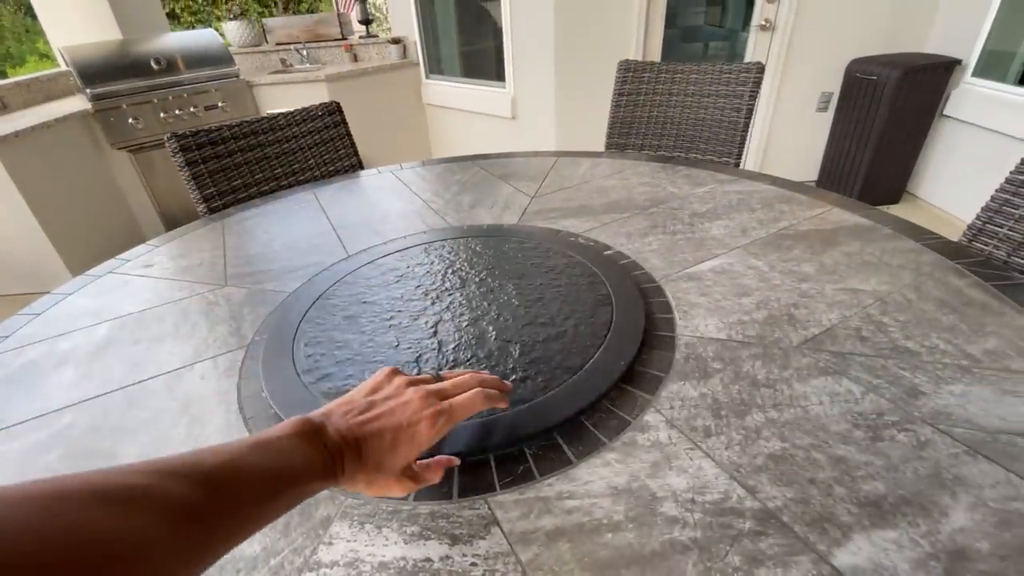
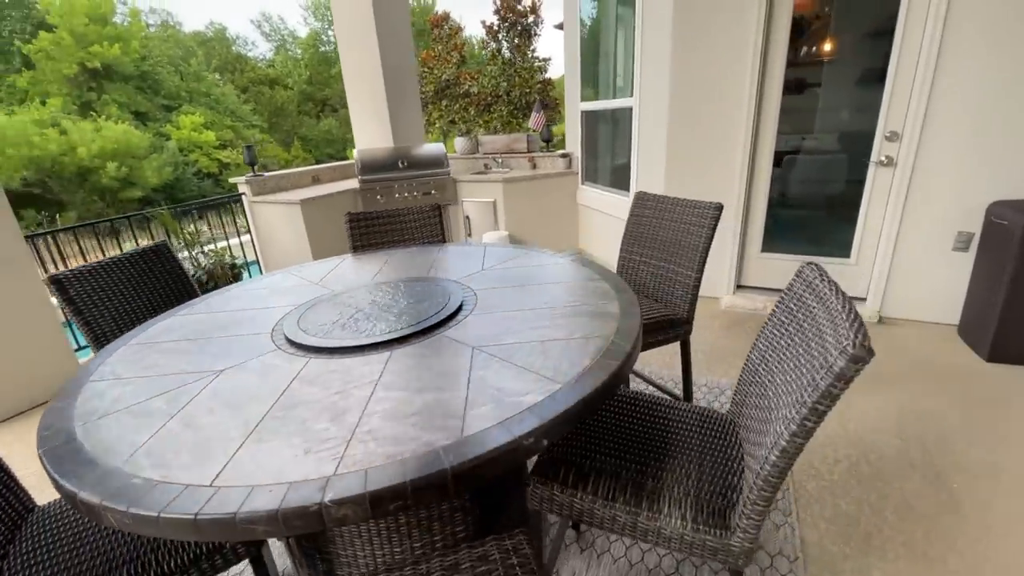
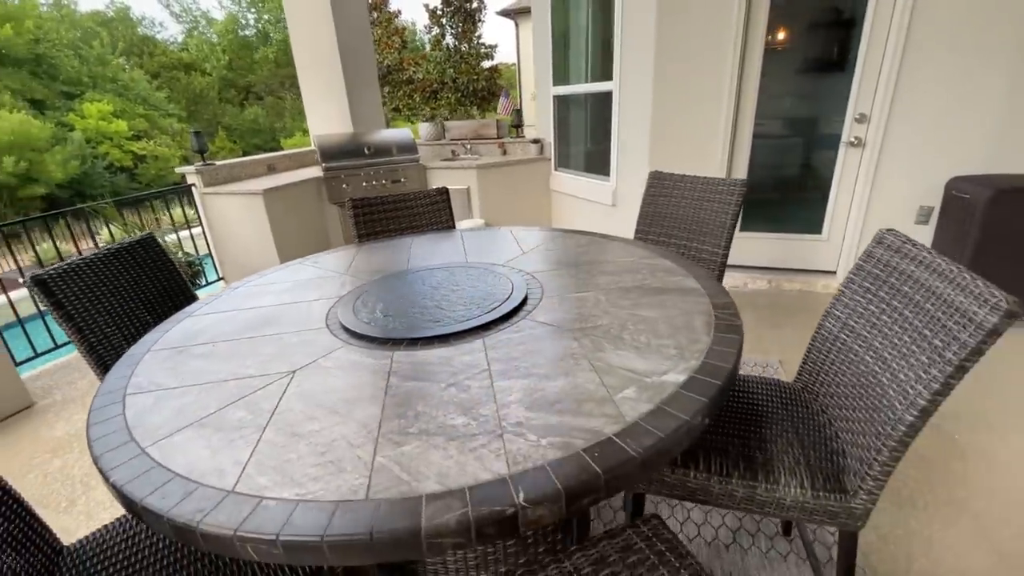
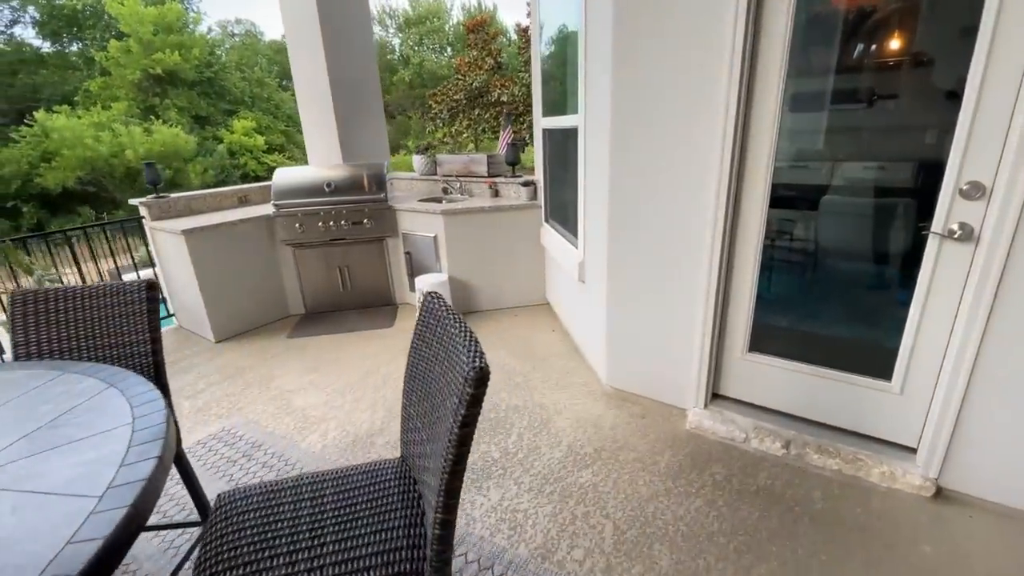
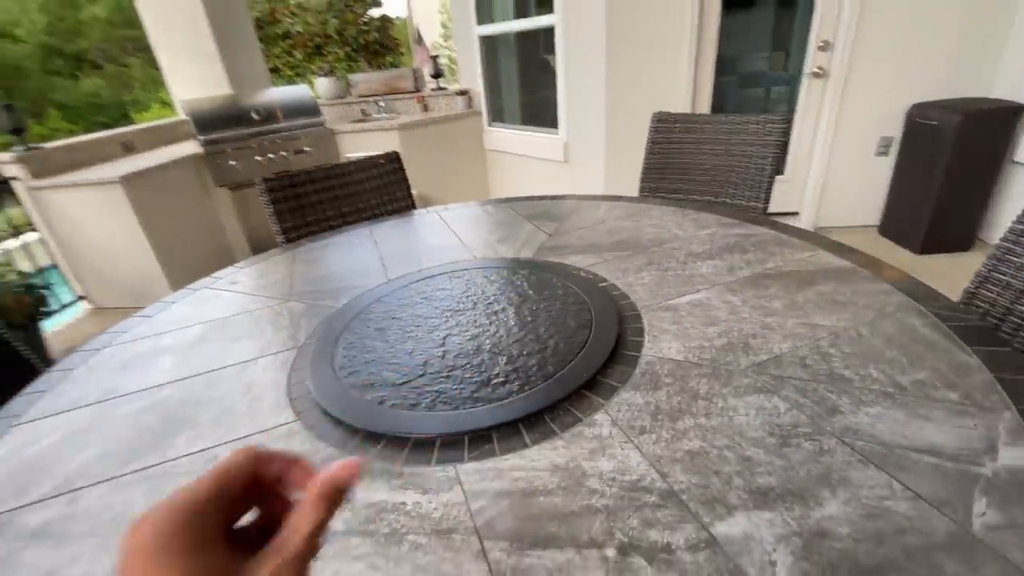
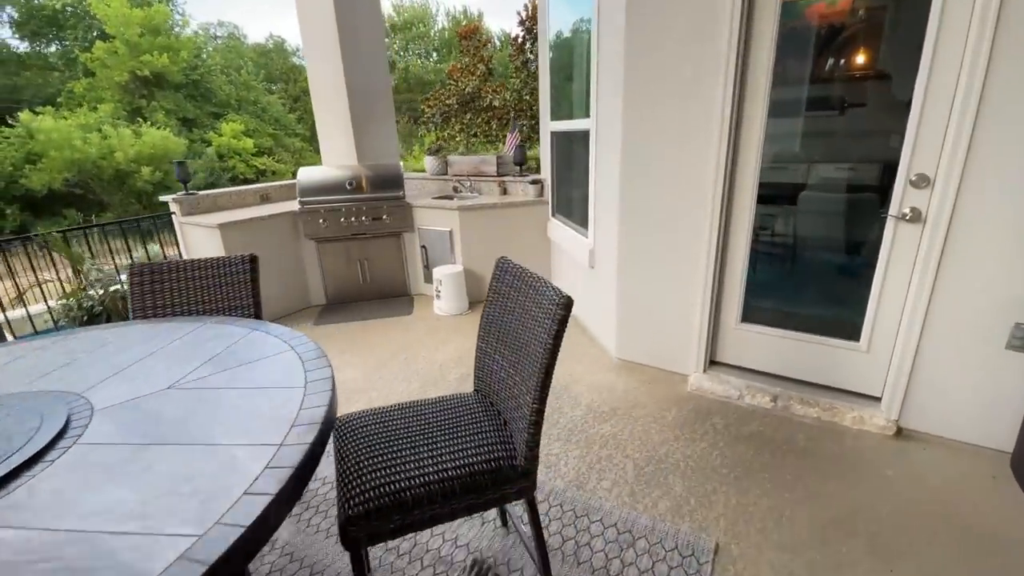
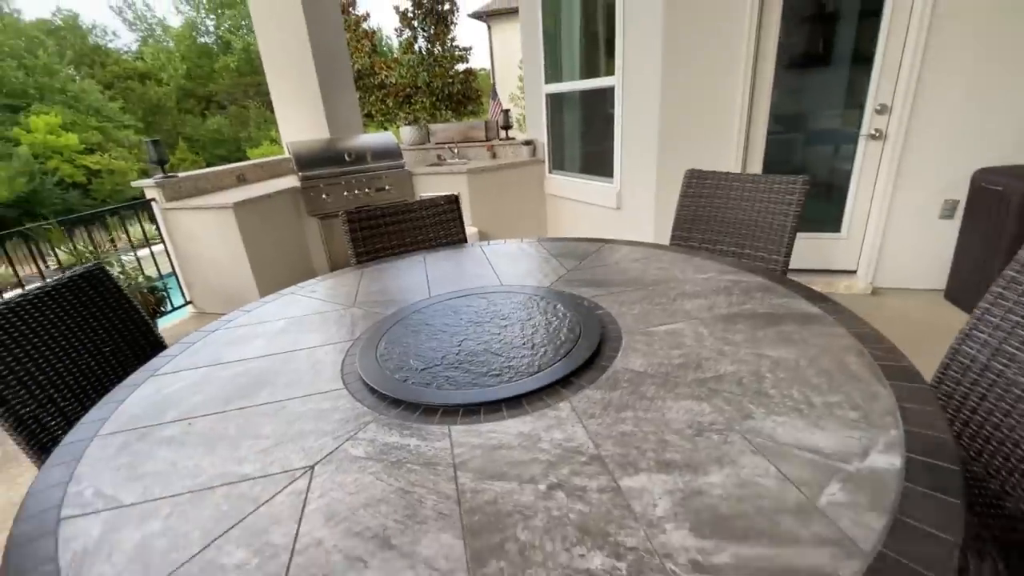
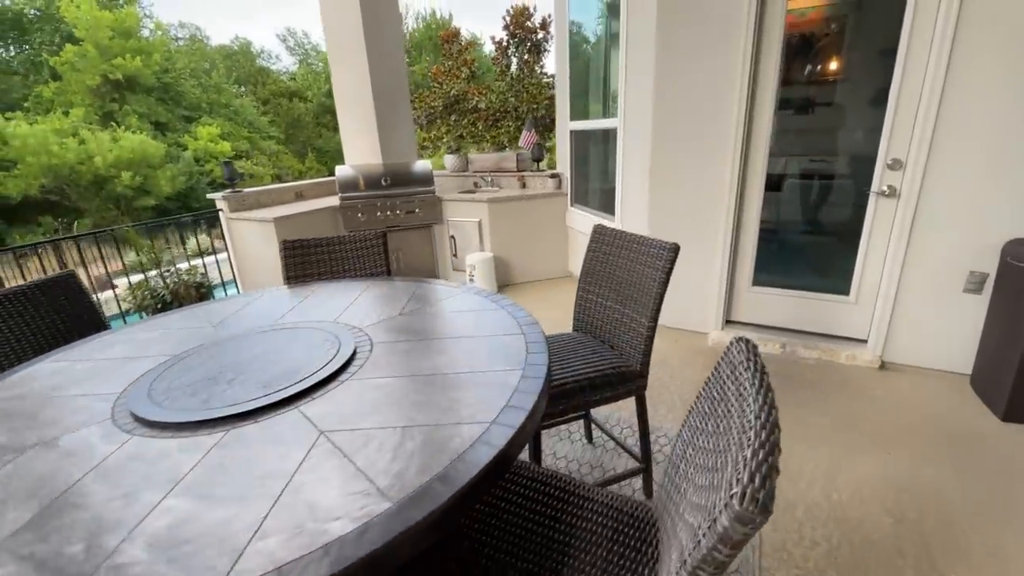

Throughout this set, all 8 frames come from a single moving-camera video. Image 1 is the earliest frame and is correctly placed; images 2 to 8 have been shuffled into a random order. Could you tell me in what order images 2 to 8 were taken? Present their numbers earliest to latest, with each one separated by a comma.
5, 7, 3, 2, 8, 6, 4
